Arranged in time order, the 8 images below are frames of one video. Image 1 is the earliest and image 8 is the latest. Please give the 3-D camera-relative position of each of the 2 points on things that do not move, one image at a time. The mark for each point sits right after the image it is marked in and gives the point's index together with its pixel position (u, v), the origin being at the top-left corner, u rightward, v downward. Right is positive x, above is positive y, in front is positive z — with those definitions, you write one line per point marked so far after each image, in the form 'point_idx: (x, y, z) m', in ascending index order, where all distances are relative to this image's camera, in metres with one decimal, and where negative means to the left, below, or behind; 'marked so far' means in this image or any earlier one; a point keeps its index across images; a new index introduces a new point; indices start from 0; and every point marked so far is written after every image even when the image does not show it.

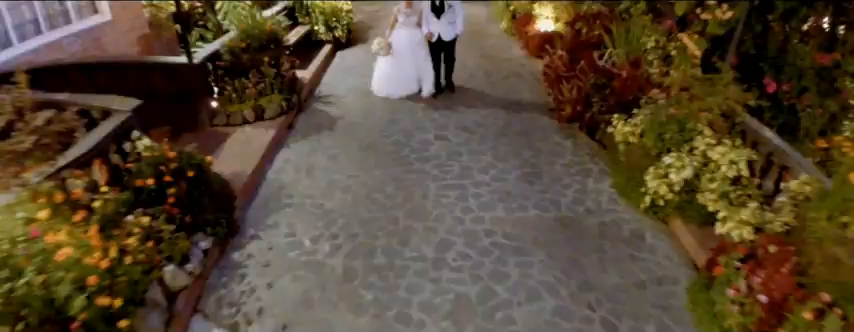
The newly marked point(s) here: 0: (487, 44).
0: (+2.1, +4.2, +9.2) m
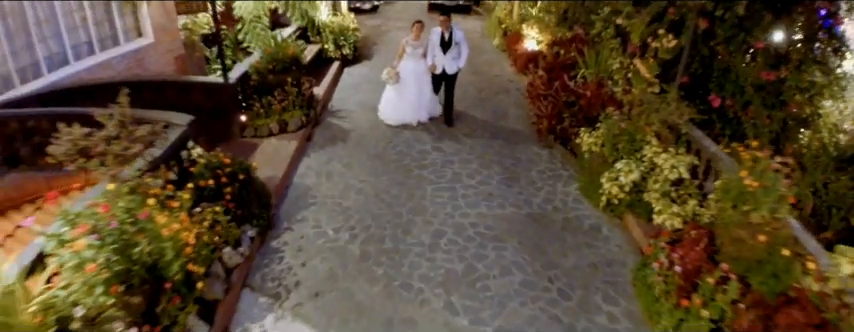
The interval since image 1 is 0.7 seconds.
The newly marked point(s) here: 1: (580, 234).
0: (+2.1, +4.1, +10.1) m
1: (+2.6, -1.3, +4.8) m
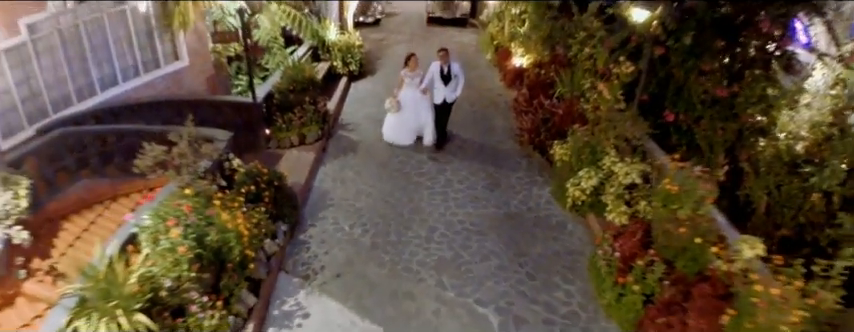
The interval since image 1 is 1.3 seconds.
0: (+2.0, +3.9, +11.1) m
1: (+2.6, -1.4, +5.7) m
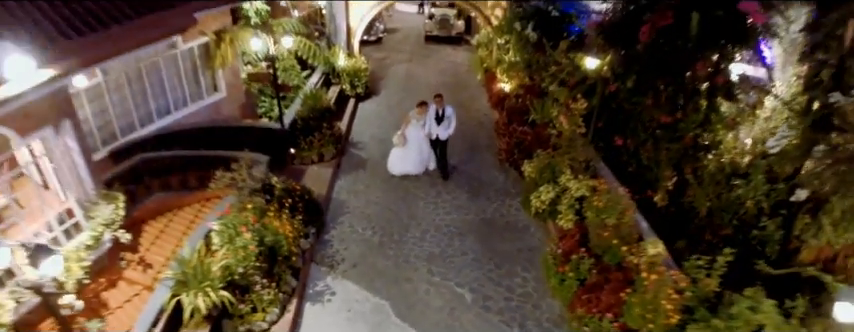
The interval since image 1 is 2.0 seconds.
0: (+1.9, +3.4, +12.7) m
1: (+2.4, -1.9, +7.3) m
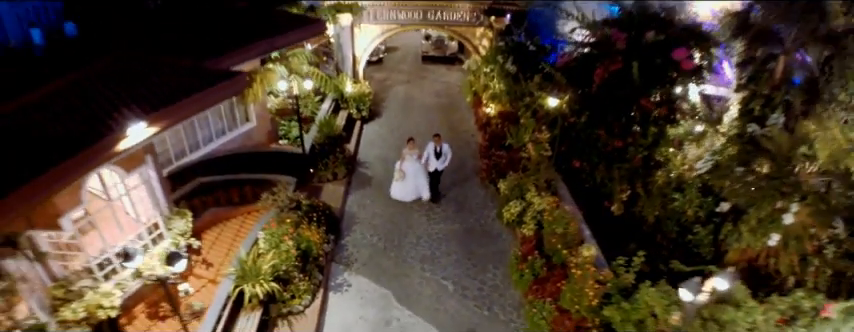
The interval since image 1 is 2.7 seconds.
0: (+1.6, +2.7, +14.6) m
1: (+2.2, -2.6, +9.3) m
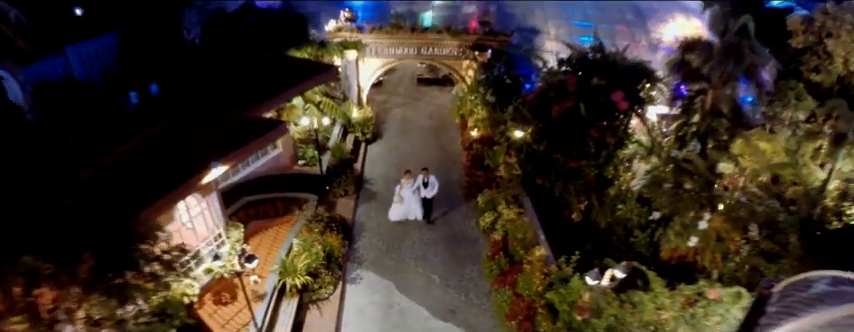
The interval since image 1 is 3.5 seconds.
0: (+1.2, +1.8, +17.2) m
1: (+1.9, -3.6, +12.0) m
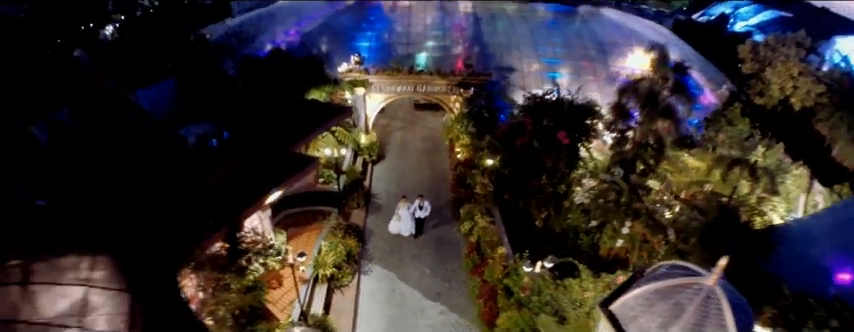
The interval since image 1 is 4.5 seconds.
0: (+0.8, +0.4, +21.3) m
1: (+1.4, -4.9, +16.0) m
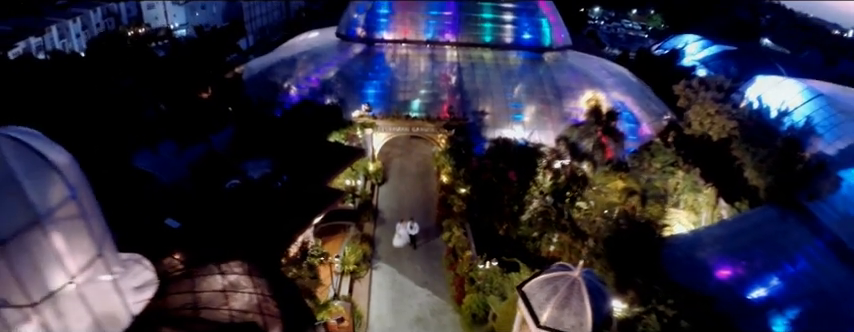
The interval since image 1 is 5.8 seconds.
0: (-0.2, -2.2, +28.4) m
1: (+0.6, -7.6, +23.1) m
